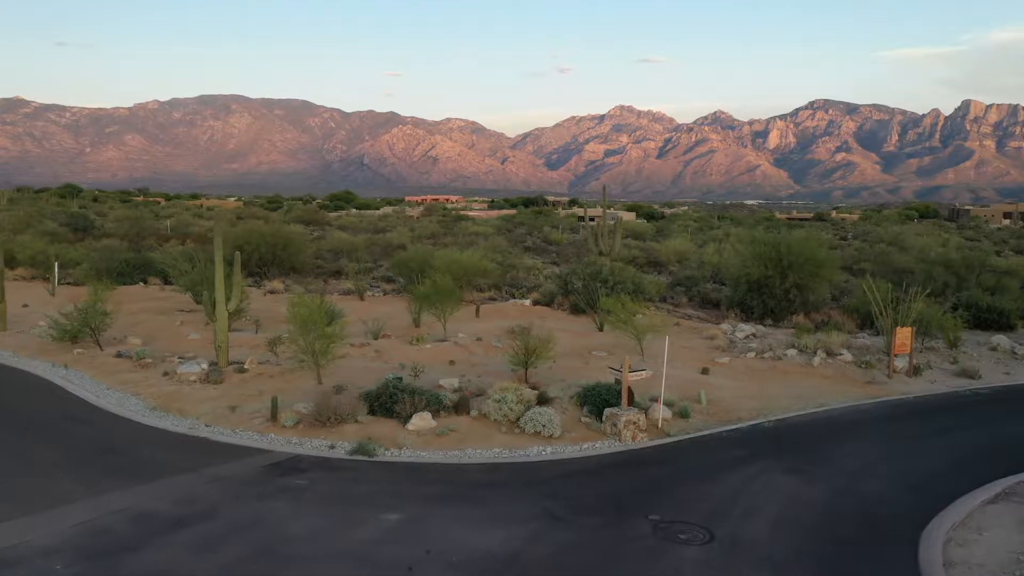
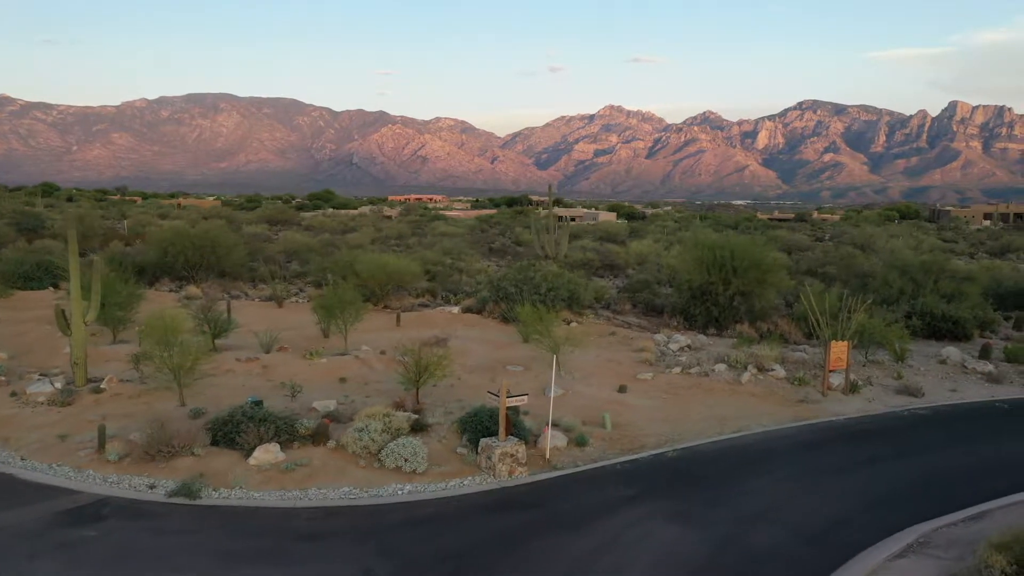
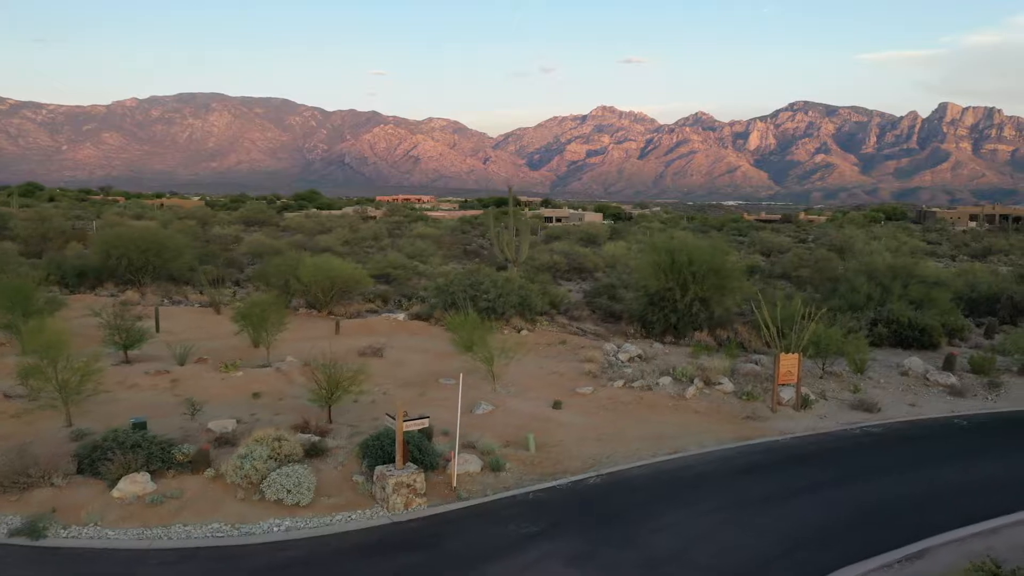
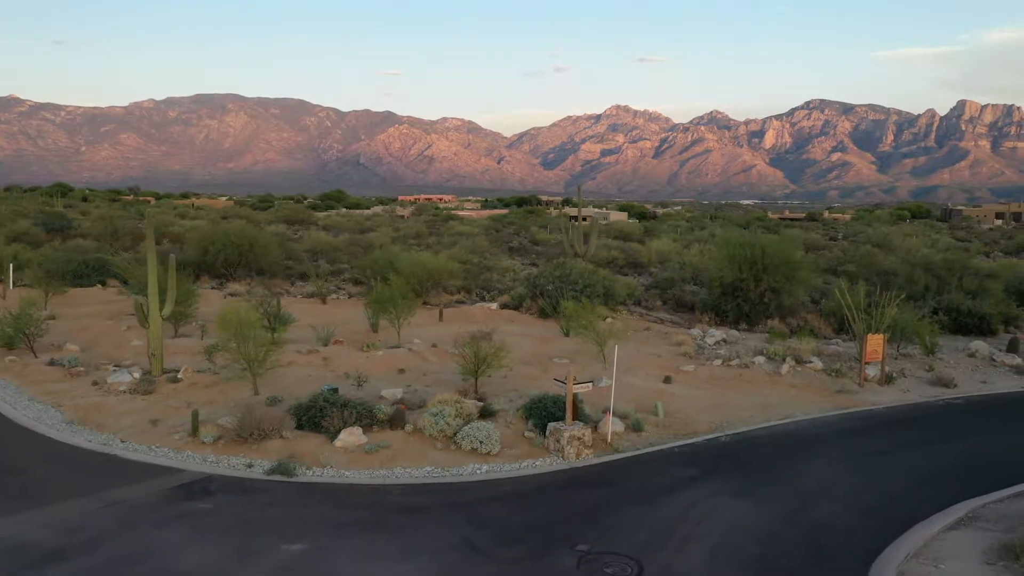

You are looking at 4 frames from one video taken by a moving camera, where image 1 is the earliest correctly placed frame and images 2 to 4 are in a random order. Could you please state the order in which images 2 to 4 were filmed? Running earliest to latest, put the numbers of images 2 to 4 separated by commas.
4, 2, 3
